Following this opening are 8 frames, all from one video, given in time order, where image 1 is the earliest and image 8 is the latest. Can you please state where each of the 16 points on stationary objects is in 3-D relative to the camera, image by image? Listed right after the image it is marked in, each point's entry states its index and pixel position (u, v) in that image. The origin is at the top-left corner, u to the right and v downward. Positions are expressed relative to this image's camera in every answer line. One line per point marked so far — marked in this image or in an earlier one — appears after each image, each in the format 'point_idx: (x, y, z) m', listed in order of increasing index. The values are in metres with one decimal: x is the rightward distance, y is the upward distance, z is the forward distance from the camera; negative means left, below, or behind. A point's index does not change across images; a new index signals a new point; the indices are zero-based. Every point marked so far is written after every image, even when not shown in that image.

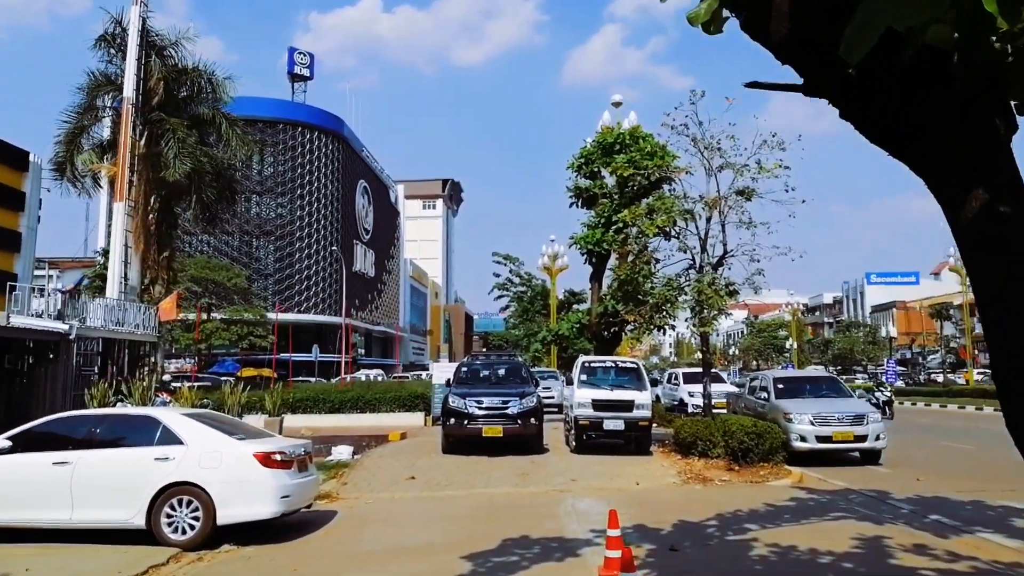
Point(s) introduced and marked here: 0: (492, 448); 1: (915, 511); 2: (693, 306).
0: (-0.3, -2.8, +14.4) m
1: (+4.9, -2.7, +10.0) m
2: (+3.4, -0.3, +15.4) m
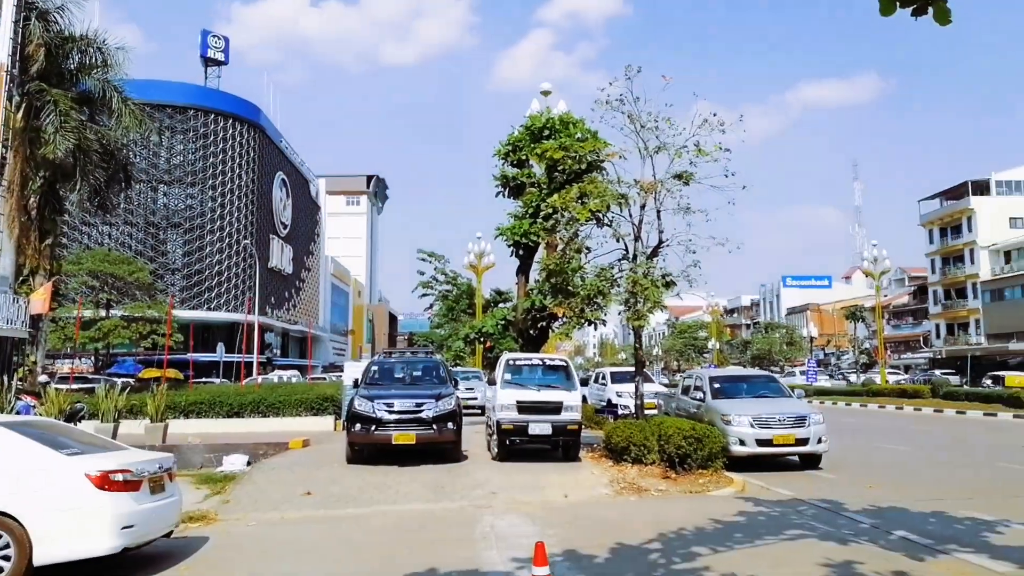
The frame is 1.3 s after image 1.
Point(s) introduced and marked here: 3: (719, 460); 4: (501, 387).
0: (-1.7, -2.6, +12.9) m
1: (+3.9, -2.6, +8.9) m
2: (+2.0, -0.2, +14.2) m
3: (+3.1, -2.6, +12.6) m
4: (-0.2, -1.6, +13.7) m
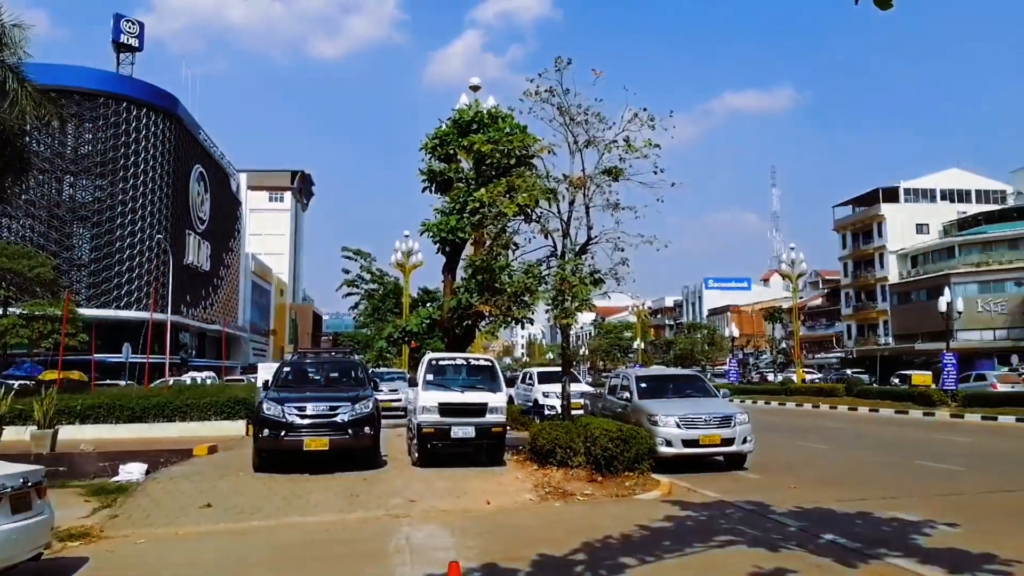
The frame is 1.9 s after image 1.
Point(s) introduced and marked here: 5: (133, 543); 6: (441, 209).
0: (-2.8, -2.6, +12.2) m
1: (+3.1, -2.5, +8.7) m
2: (+0.7, -0.1, +13.8) m
3: (+2.0, -2.6, +12.3) m
4: (-1.4, -1.6, +13.1) m
5: (-3.6, -2.4, +7.8) m
6: (-1.7, +1.9, +19.5) m
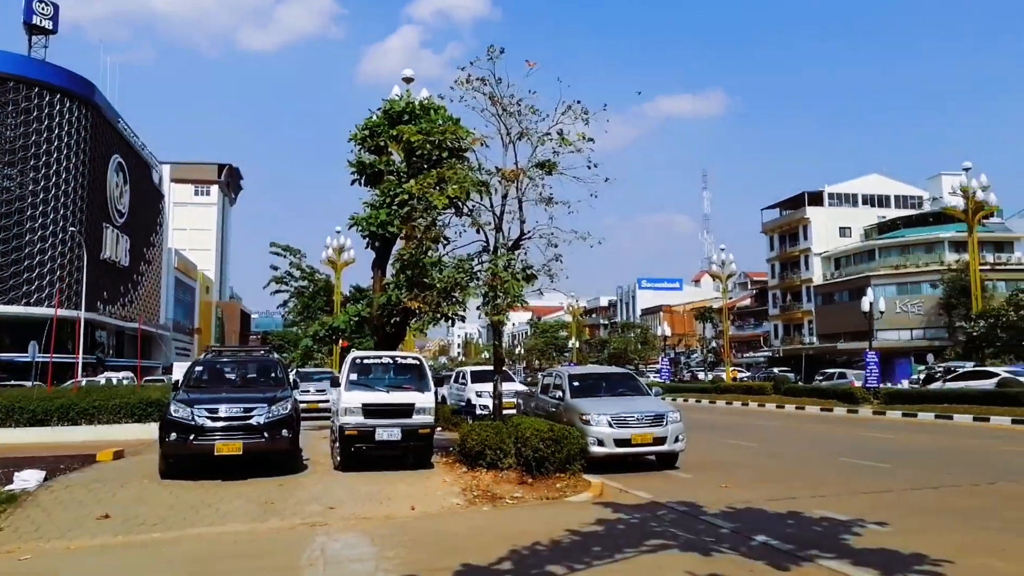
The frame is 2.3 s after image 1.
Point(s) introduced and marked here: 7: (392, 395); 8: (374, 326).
0: (-3.8, -2.5, +11.5) m
1: (+2.3, -2.5, +8.5) m
2: (-0.4, -0.1, +13.4) m
3: (+0.9, -2.5, +12.0) m
4: (-2.5, -1.5, +12.5) m
5: (-4.2, -2.3, +7.1) m
6: (-3.2, +1.9, +18.9) m
7: (-1.8, -1.6, +12.3) m
8: (-3.2, -0.9, +19.4) m
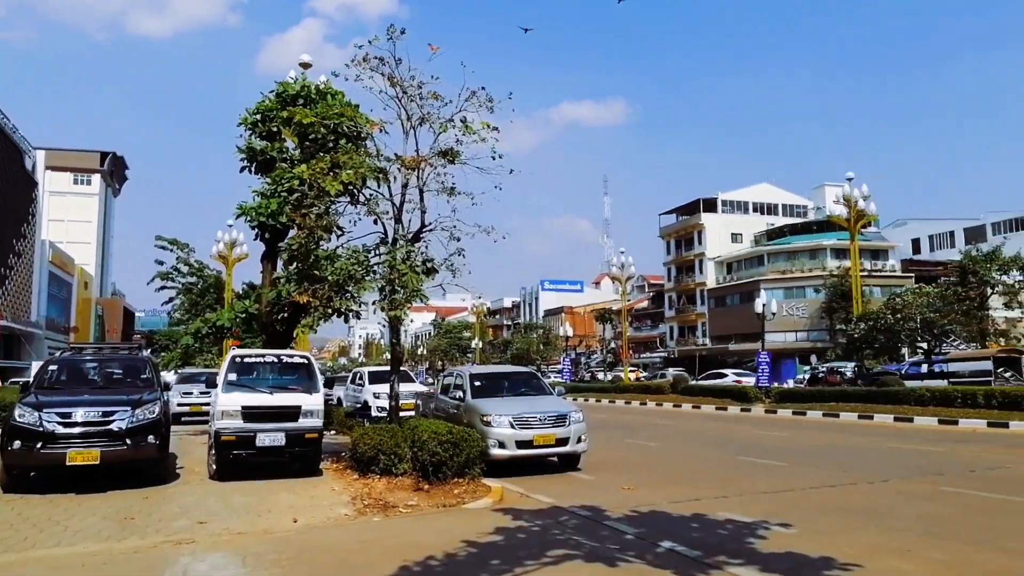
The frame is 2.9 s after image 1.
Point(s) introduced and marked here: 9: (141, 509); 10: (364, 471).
0: (-5.2, -2.4, +10.3) m
1: (+1.3, -2.4, +8.1) m
2: (-2.0, 0.0, +12.6) m
3: (-0.5, -2.5, +11.4) m
4: (-4.0, -1.4, +11.5) m
5: (-5.1, -2.2, +5.9) m
6: (-5.4, +2.0, +17.7) m
7: (-3.3, -1.5, +11.4) m
8: (-5.5, -0.8, +18.2) m
9: (-4.4, -2.6, +9.8) m
10: (-2.1, -2.6, +11.9) m
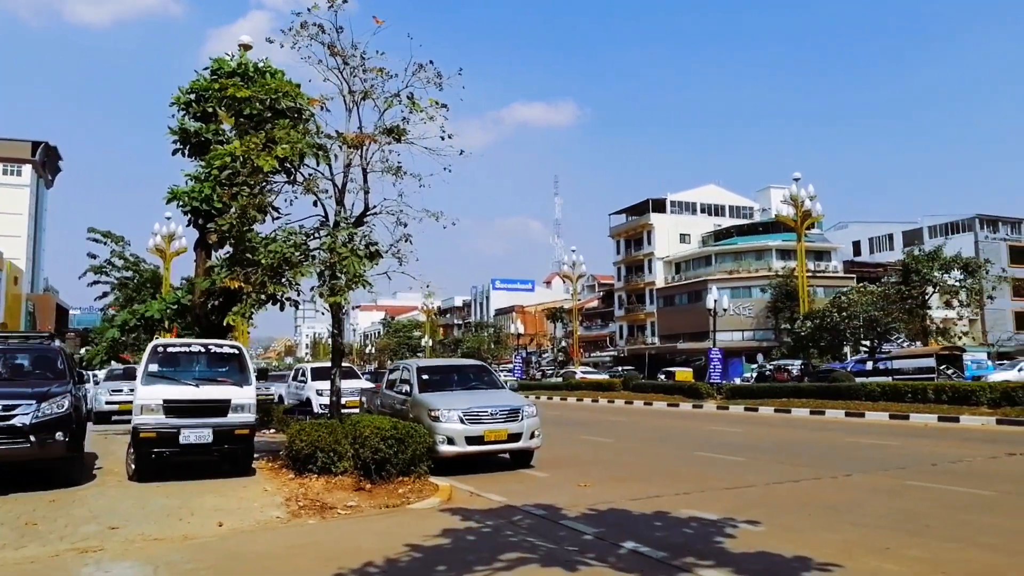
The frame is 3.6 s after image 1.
0: (-5.8, -2.2, +9.3) m
1: (+0.8, -2.2, +7.5) m
2: (-2.7, +0.2, +11.8) m
3: (-1.2, -2.3, +10.7) m
4: (-4.6, -1.2, +10.5) m
5: (-5.4, -2.0, +4.9) m
6: (-6.4, +2.3, +16.7) m
7: (-3.9, -1.3, +10.5) m
8: (-6.5, -0.6, +17.2) m
9: (-5.0, -2.4, +8.8) m
10: (-2.8, -2.4, +11.0) m
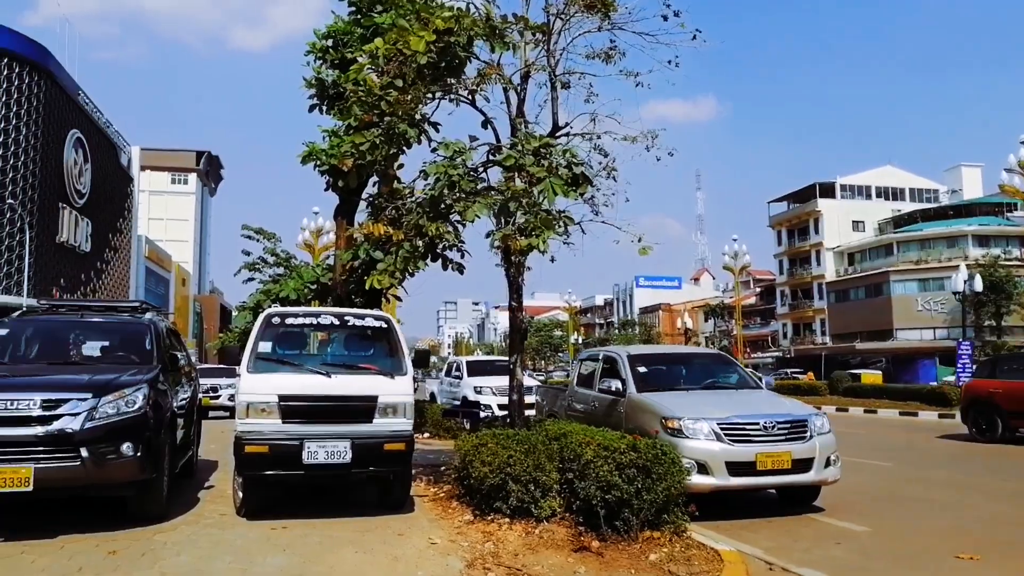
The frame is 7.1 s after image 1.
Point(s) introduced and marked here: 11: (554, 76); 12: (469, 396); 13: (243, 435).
0: (-3.5, -1.7, +6.0) m
1: (+2.7, -1.7, +3.0) m
2: (-0.1, +0.7, +7.9) m
3: (+1.3, -1.7, +6.5) m
4: (-2.2, -0.7, +7.0) m
5: (-3.8, -1.5, +1.6) m
6: (-2.9, +2.8, +13.3) m
7: (-1.4, -0.8, +6.8) m
8: (-2.9, -0.1, +13.8) m
9: (-2.7, -1.9, +5.4) m
10: (-0.3, -1.9, +7.1) m
11: (+0.5, +2.4, +9.2) m
12: (-1.0, -2.4, +18.8) m
13: (-2.1, -1.2, +6.6) m
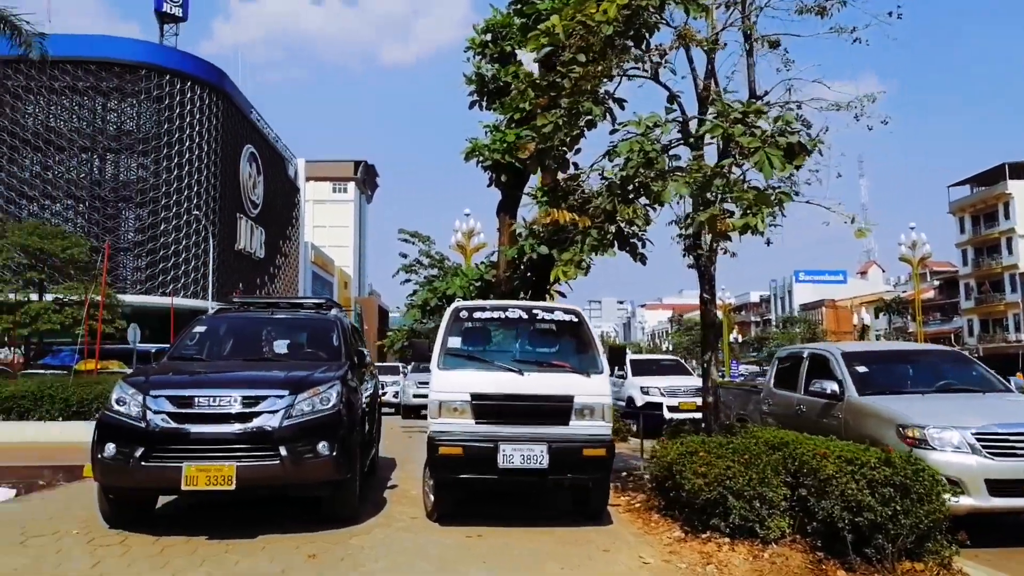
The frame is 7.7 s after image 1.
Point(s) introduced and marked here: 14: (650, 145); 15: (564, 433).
0: (-2.0, -1.6, +5.9) m
1: (+3.6, -1.5, +1.9) m
2: (+1.7, +0.8, +7.2) m
3: (+2.8, -1.6, +5.6) m
4: (-0.5, -0.6, +6.7) m
5: (-3.1, -1.5, +1.6) m
6: (-0.2, +2.8, +13.0) m
7: (+0.2, -0.7, +6.4) m
8: (-0.1, 0.0, +13.5) m
9: (-1.4, -1.9, +5.2) m
10: (+1.4, -1.8, +6.4) m
11: (+2.4, +2.5, +8.3) m
12: (+2.8, -2.3, +18.0) m
13: (-0.5, -1.1, +6.2) m
14: (+1.2, +1.2, +7.3) m
15: (+0.5, -1.1, +6.3) m
